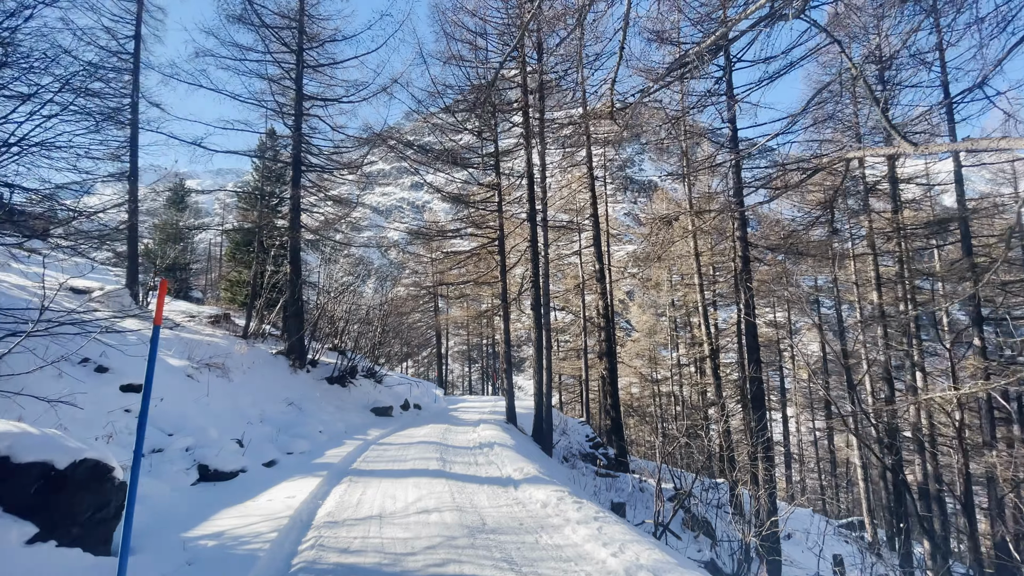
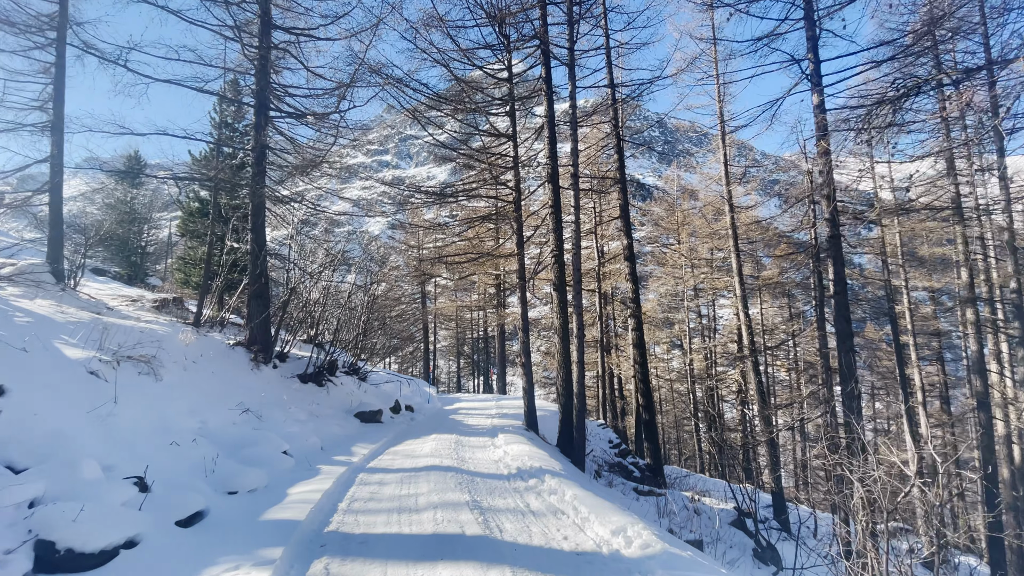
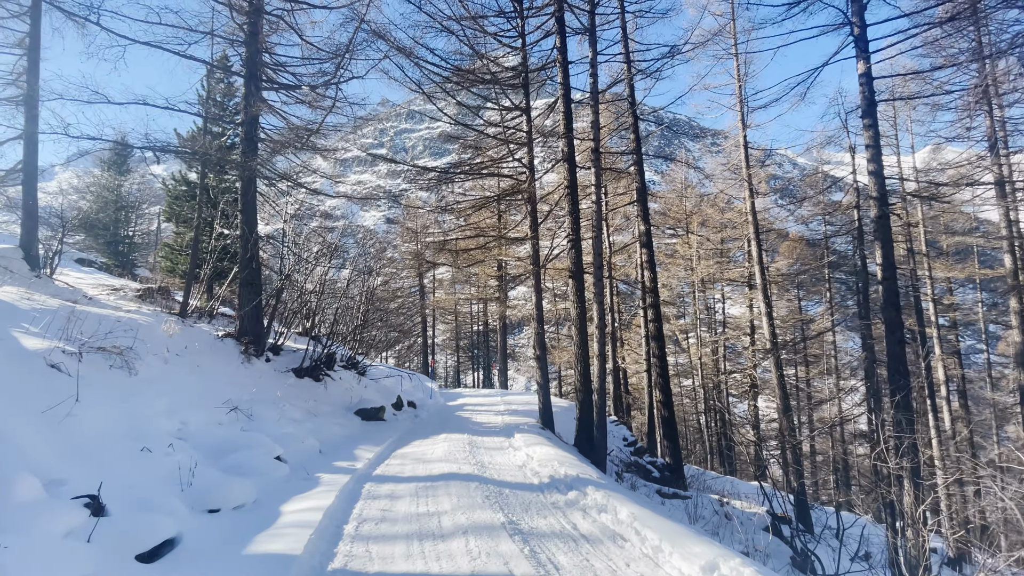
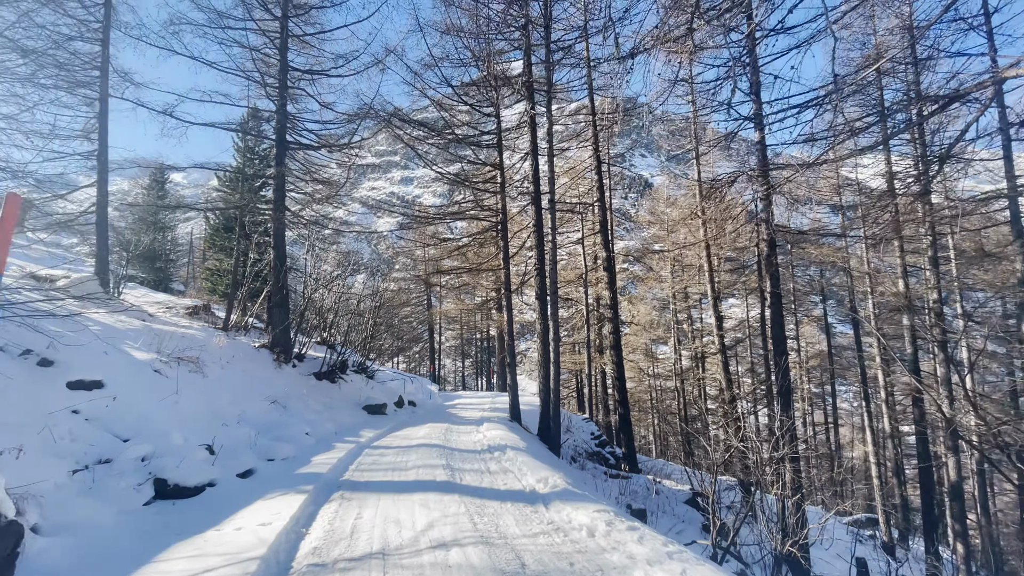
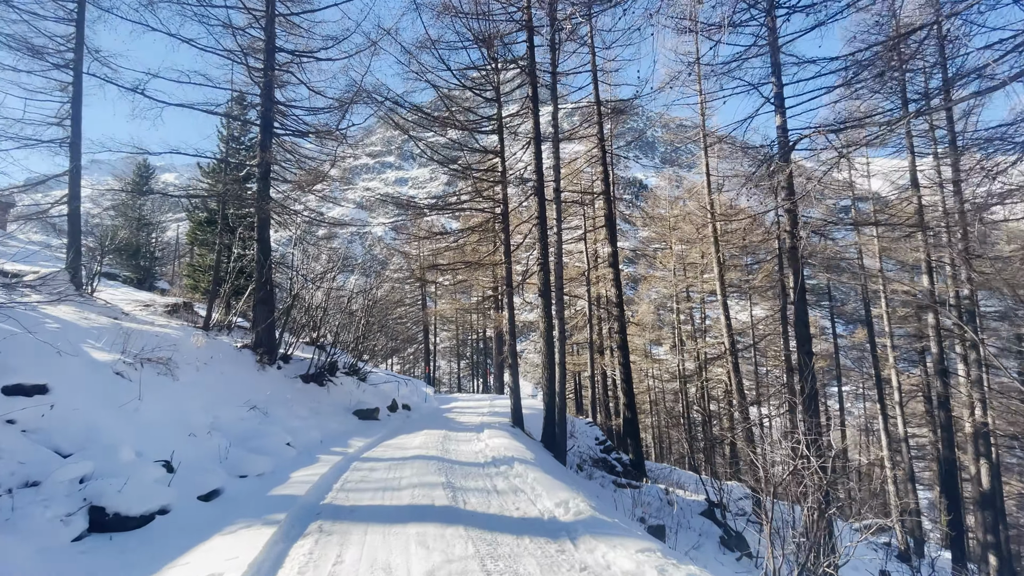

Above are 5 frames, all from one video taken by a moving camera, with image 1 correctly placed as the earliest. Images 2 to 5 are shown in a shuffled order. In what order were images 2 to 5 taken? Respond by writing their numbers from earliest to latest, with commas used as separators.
4, 5, 2, 3
